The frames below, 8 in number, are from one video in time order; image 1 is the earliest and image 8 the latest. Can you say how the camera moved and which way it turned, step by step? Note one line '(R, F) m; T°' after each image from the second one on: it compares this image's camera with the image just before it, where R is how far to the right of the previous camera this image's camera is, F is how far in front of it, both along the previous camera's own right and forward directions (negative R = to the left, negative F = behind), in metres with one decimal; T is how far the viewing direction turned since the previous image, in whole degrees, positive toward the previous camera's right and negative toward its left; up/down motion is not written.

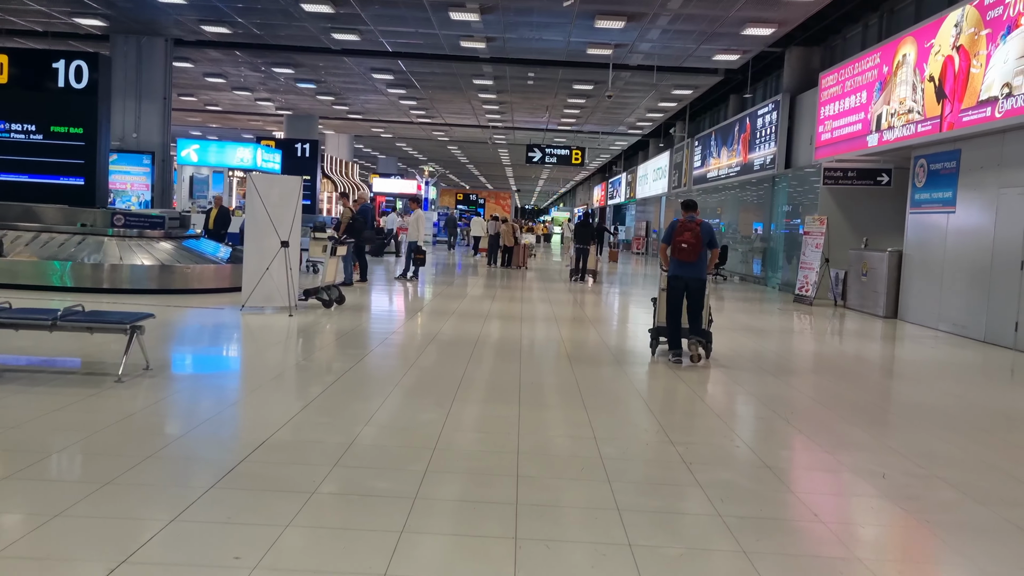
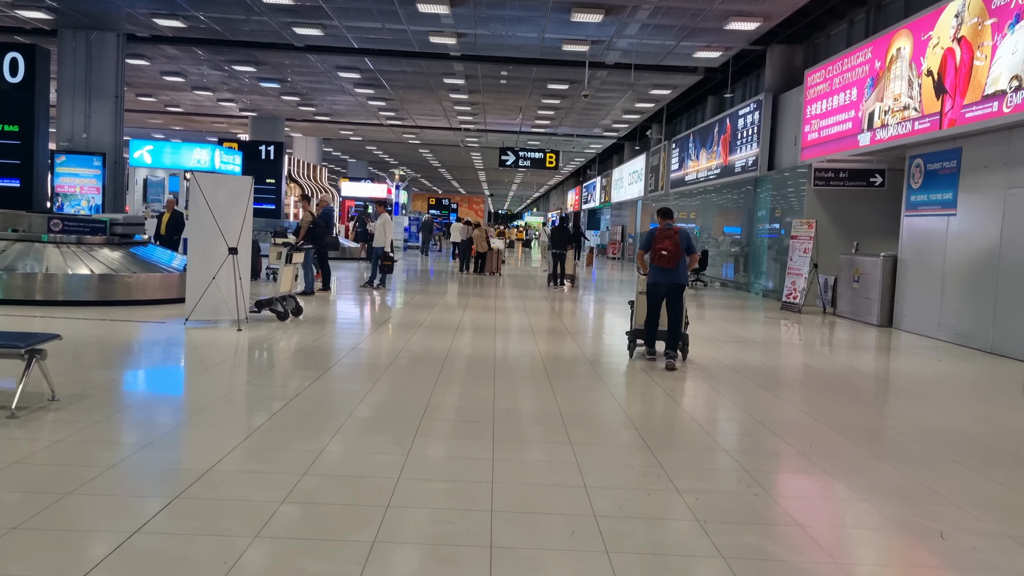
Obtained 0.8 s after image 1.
(0.0, +0.6) m; +2°
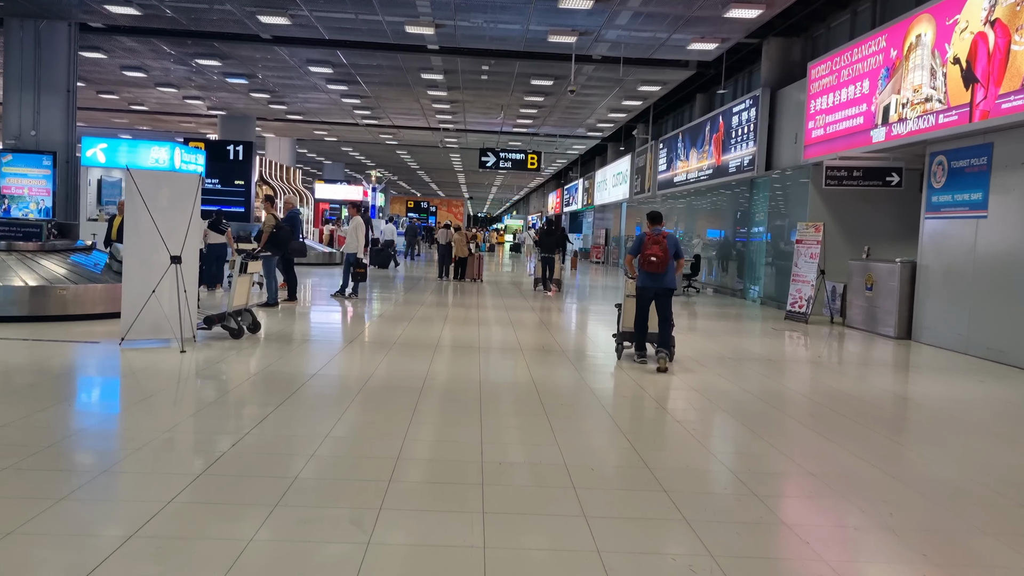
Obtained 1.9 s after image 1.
(0.0, +0.9) m; +1°
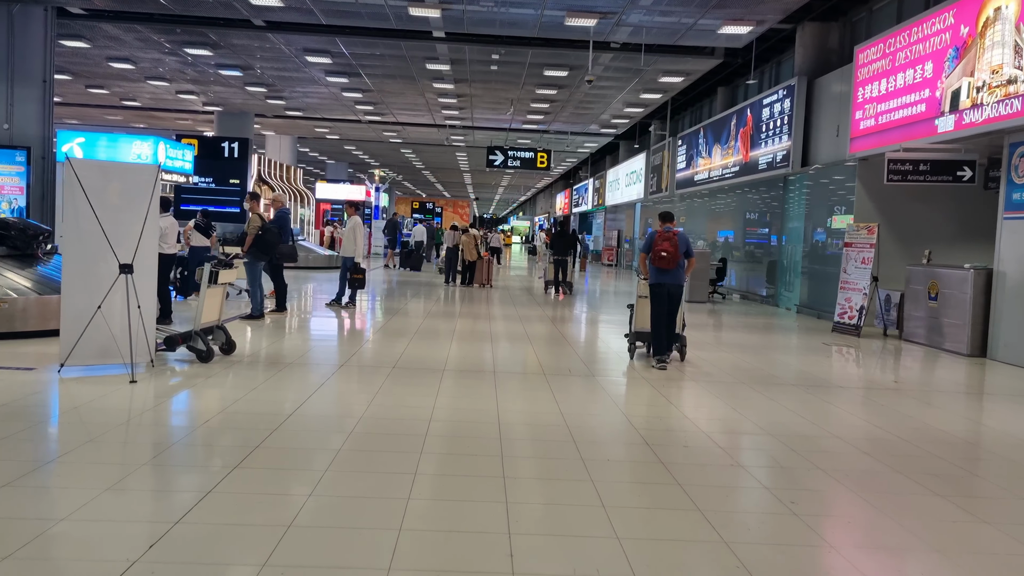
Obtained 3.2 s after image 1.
(-0.1, +1.1) m; 0°
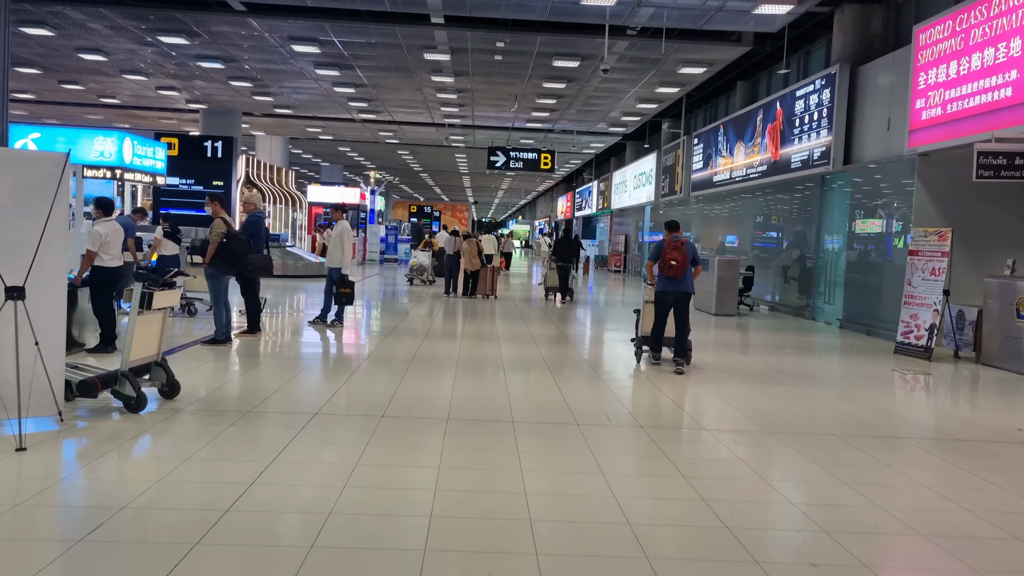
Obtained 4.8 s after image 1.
(-0.1, +1.3) m; 0°
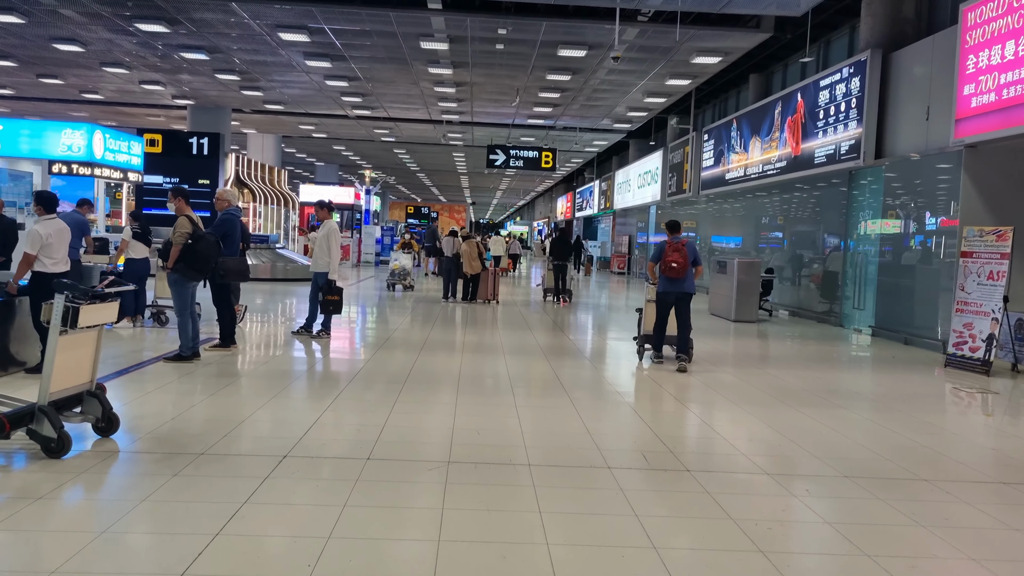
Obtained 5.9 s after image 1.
(-0.1, +0.8) m; 0°
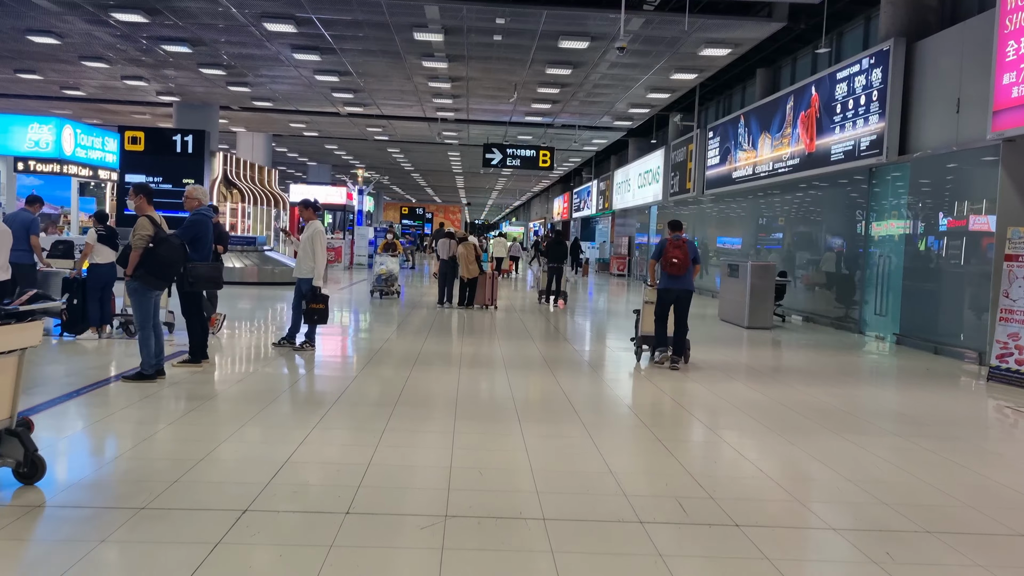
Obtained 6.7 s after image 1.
(-0.1, +0.6) m; 0°
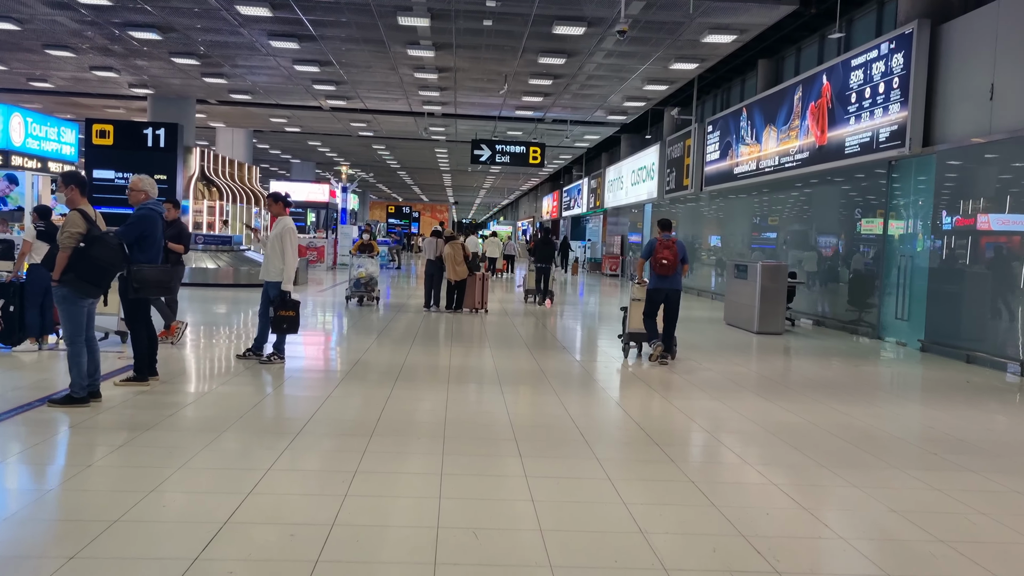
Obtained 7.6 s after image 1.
(0.0, +0.7) m; +1°
